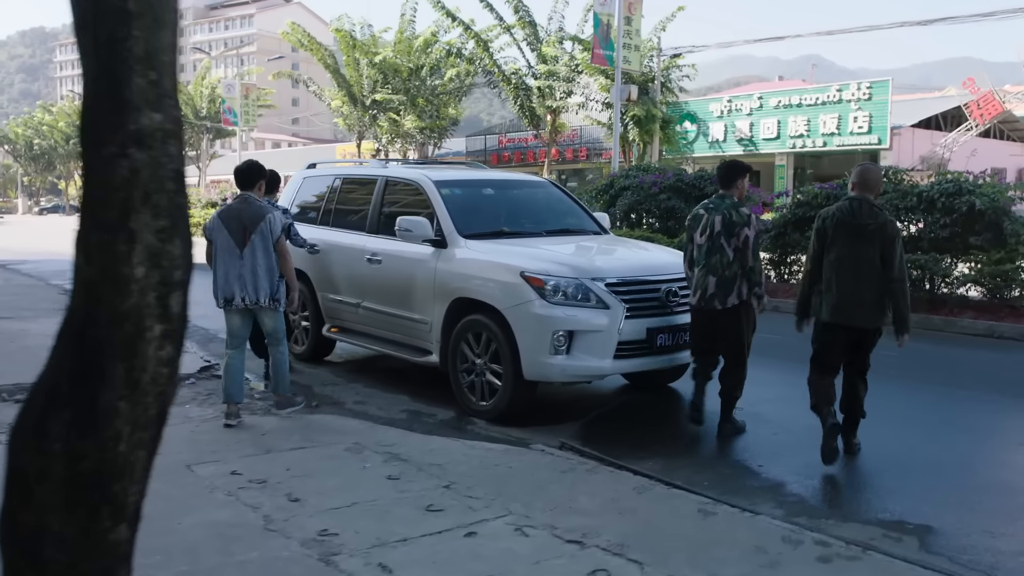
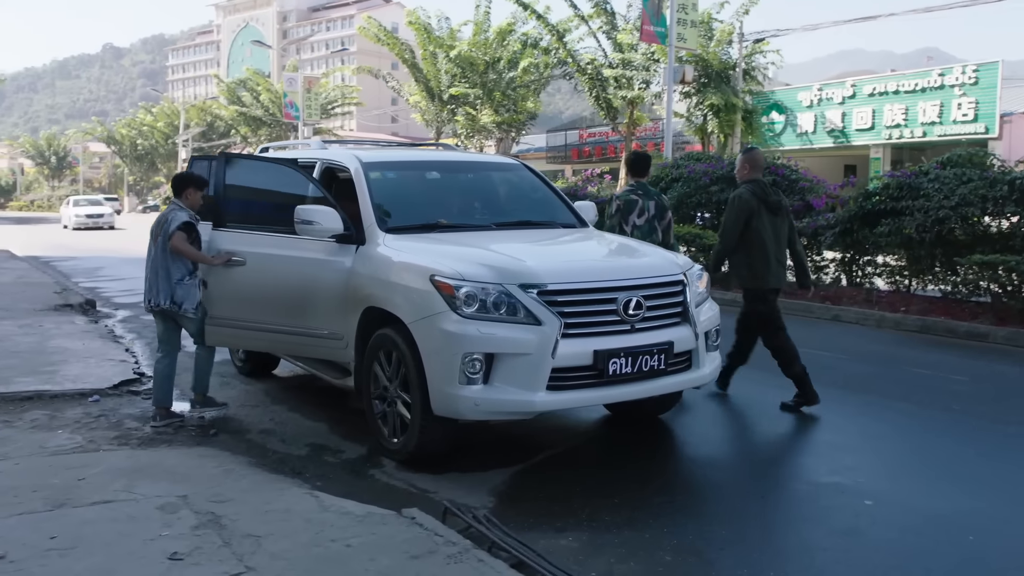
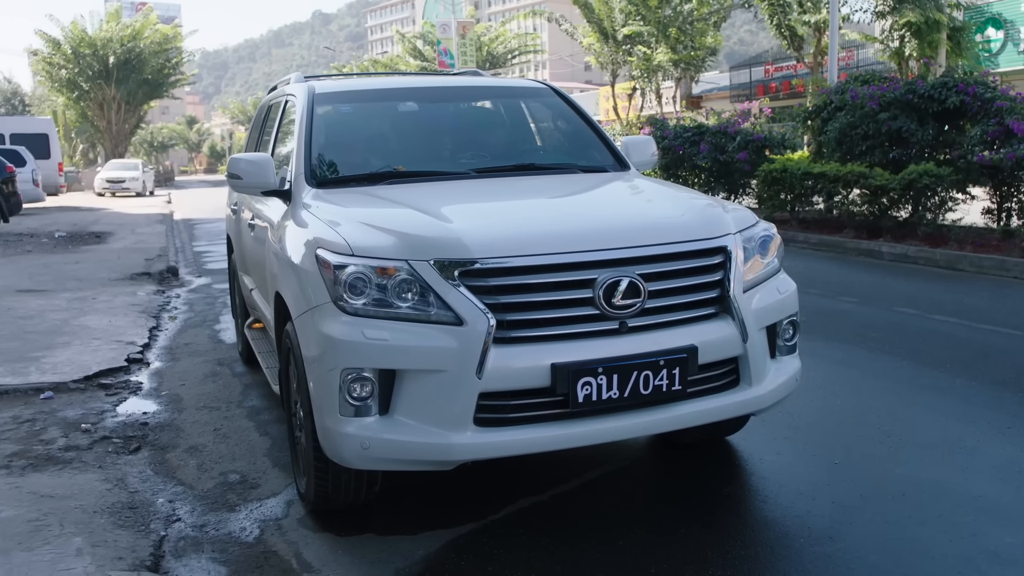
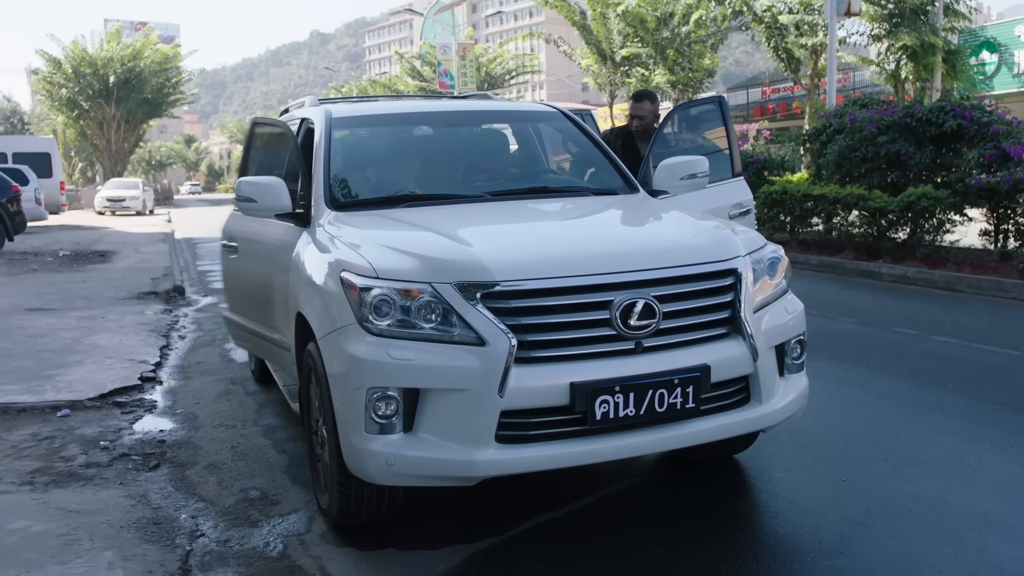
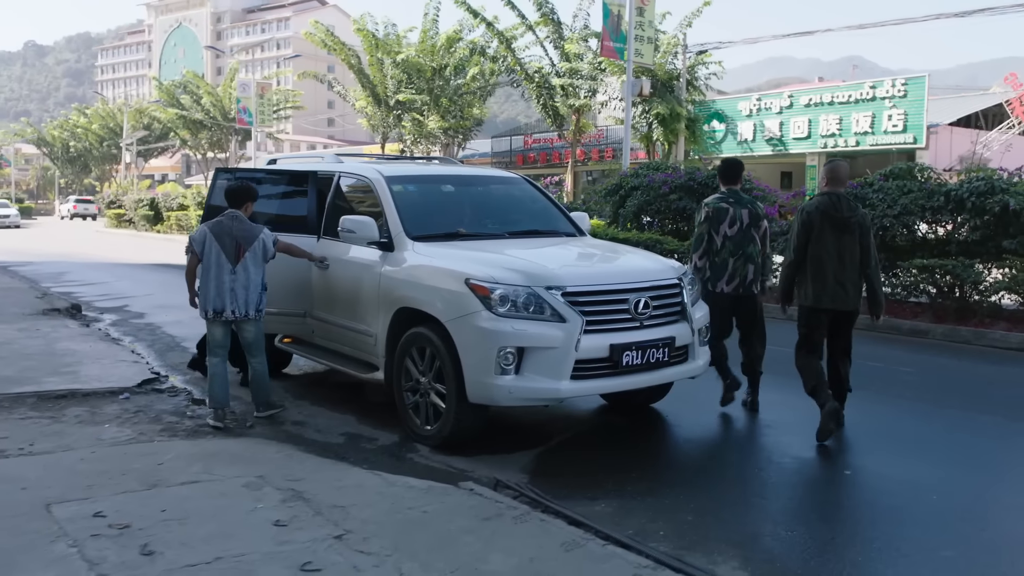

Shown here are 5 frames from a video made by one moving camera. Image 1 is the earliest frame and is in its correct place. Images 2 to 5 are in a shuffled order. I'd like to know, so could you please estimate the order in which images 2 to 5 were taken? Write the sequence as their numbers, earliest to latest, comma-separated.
5, 2, 4, 3
